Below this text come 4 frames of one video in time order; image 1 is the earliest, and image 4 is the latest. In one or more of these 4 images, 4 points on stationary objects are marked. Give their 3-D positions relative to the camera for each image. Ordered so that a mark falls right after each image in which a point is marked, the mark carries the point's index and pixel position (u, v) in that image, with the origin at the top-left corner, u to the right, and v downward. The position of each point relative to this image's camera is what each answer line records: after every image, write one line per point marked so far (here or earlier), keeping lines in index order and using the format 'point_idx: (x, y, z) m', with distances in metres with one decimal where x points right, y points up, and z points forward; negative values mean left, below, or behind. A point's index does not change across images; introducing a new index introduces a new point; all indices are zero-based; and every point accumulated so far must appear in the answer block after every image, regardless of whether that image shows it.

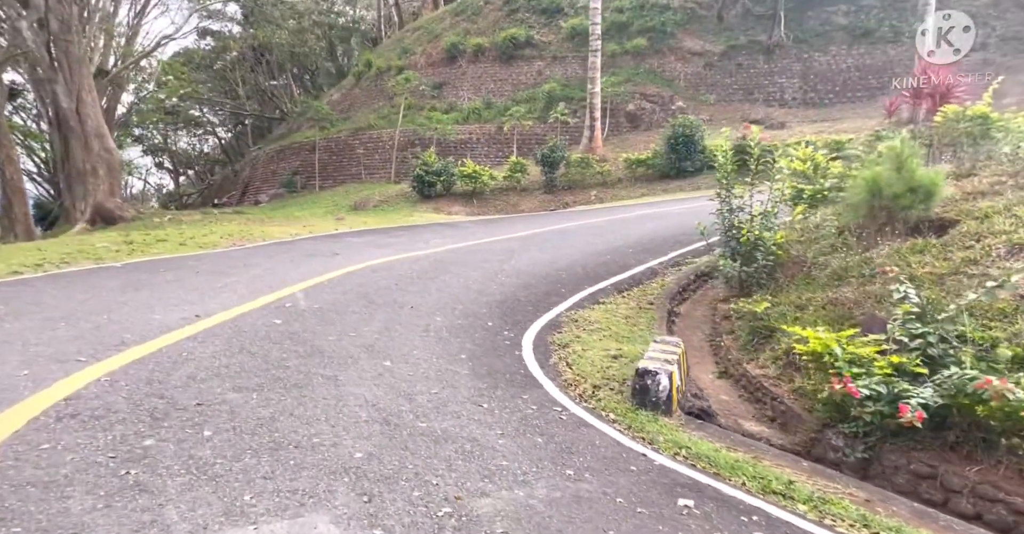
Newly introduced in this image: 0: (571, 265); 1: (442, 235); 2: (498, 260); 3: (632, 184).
0: (+0.9, 0.0, +8.5) m
1: (-1.6, +0.7, +12.6) m
2: (-0.1, +0.1, +9.2) m
3: (+3.6, +2.5, +17.5) m
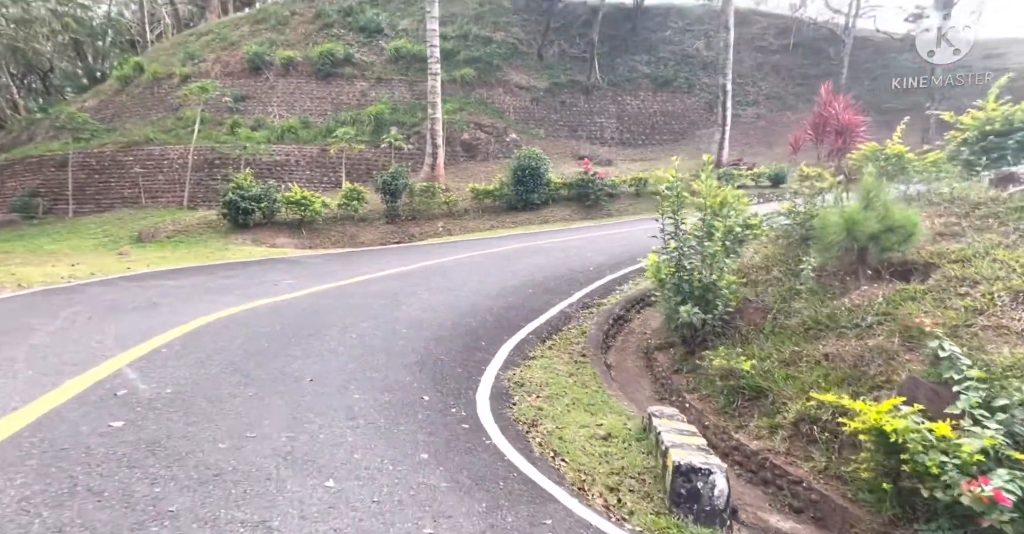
0: (-0.4, -0.6, +7.5) m
1: (-4.2, -0.1, +10.6) m
2: (-1.7, -0.5, +7.9) m
3: (-1.0, +1.5, +17.0) m
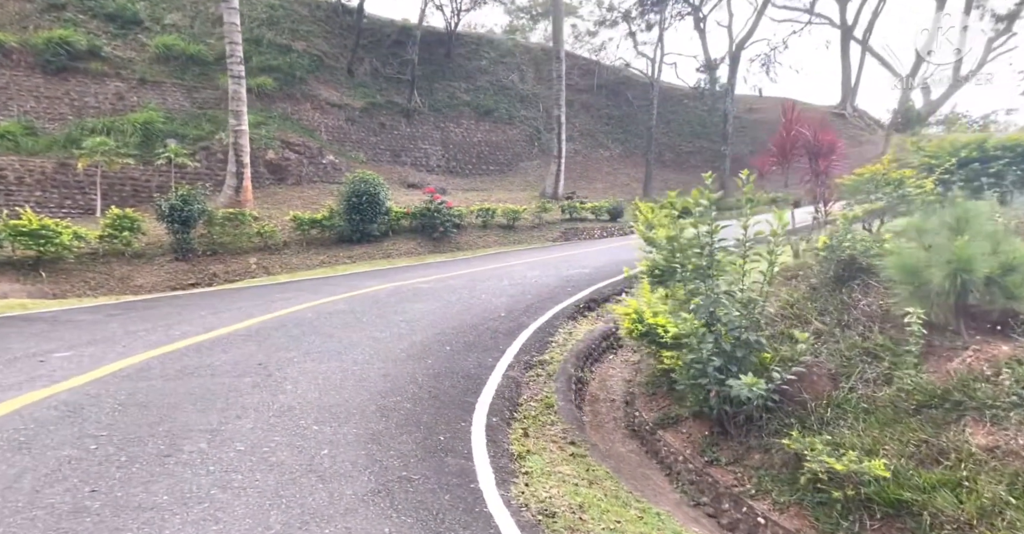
0: (-1.1, -1.2, +5.6) m
1: (-5.7, -1.0, +7.1) m
2: (-2.4, -1.2, +5.4) m
3: (-5.1, +0.5, +14.3) m
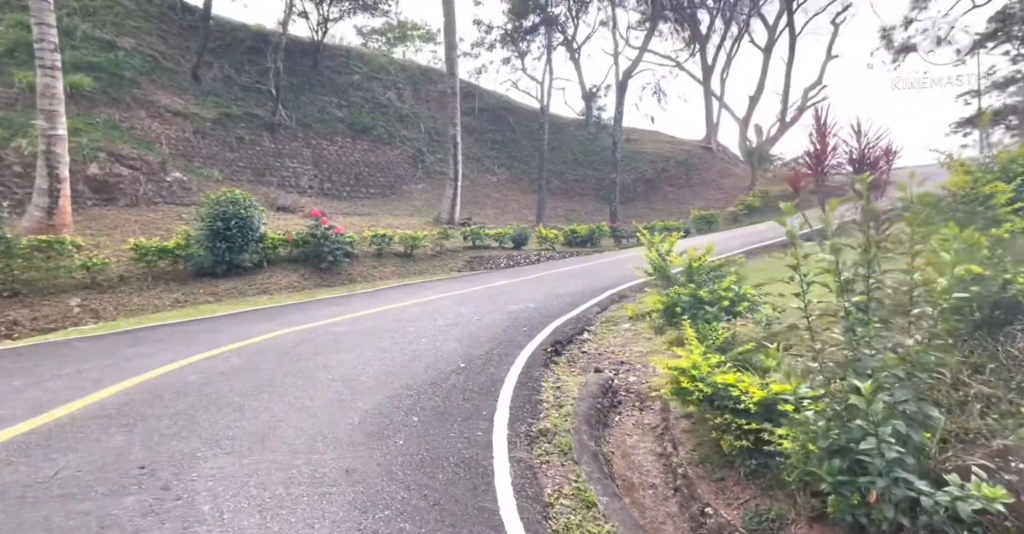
0: (-0.8, -1.6, +3.8) m
1: (-5.7, -1.4, +4.1) m
2: (-2.1, -1.5, +3.4) m
3: (-7.0, -0.4, +11.3) m
